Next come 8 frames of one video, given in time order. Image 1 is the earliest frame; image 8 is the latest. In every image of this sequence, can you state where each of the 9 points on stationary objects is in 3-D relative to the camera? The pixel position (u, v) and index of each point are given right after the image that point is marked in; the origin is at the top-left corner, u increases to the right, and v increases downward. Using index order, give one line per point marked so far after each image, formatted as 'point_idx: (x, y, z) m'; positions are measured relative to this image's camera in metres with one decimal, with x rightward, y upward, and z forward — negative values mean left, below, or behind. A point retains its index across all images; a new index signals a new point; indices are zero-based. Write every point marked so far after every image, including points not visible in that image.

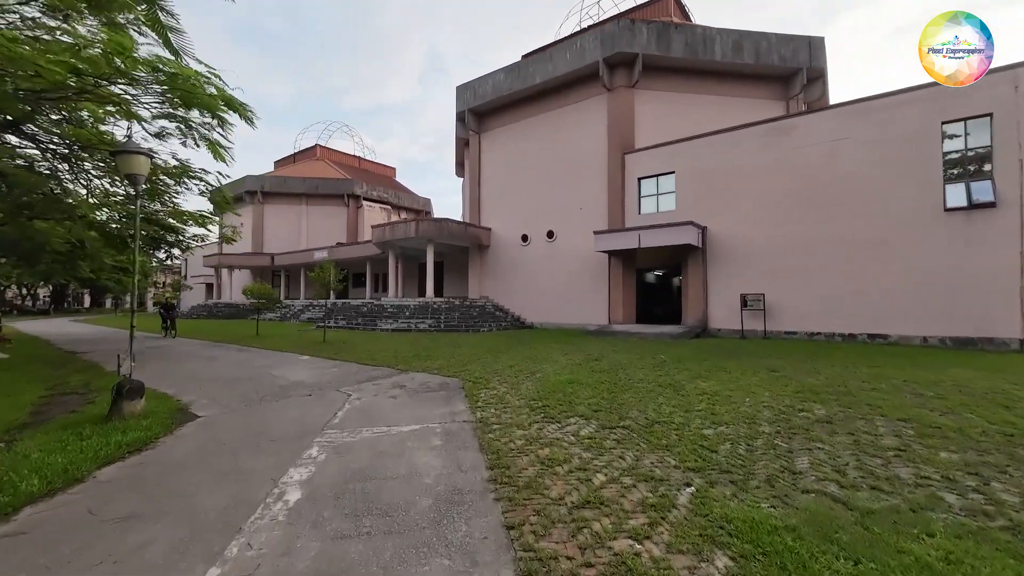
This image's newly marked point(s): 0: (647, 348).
0: (+3.6, -1.6, +11.5) m
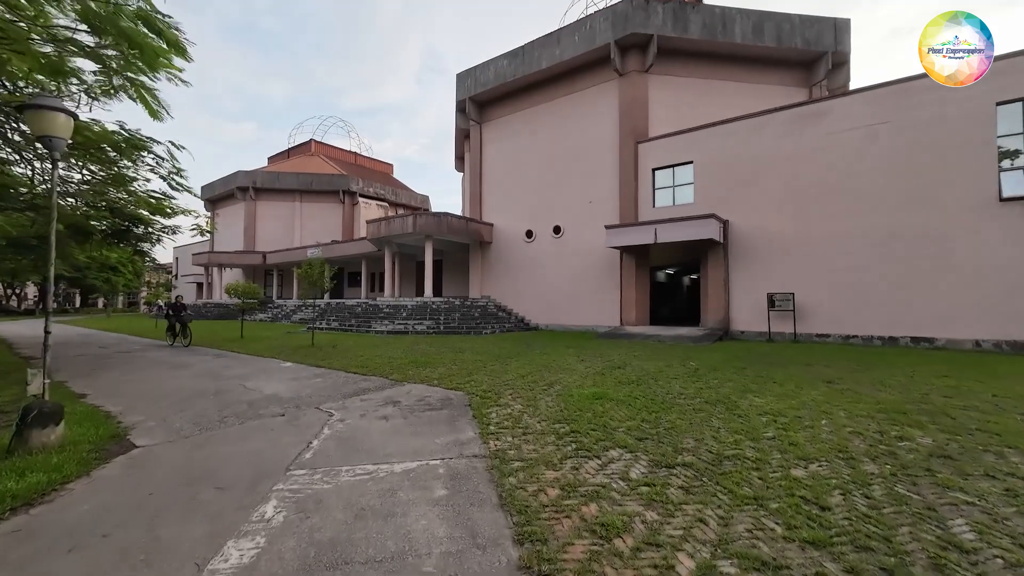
0: (+3.8, -1.6, +10.3) m
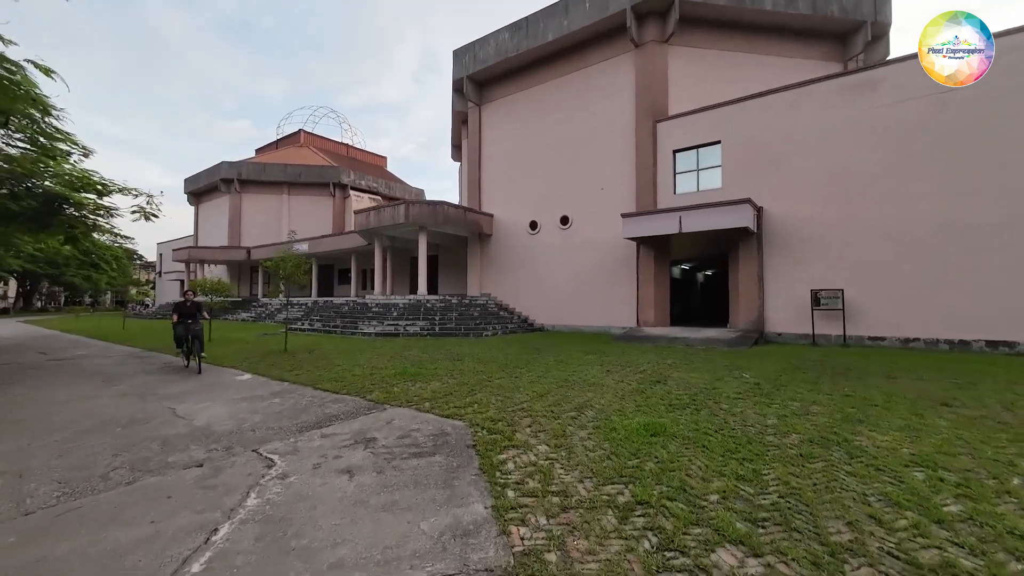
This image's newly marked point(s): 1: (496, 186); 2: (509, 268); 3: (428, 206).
0: (+3.9, -1.5, +8.5) m
1: (-0.7, +4.5, +19.2) m
2: (-0.1, +0.8, +18.5) m
3: (-3.3, +3.3, +17.2) m
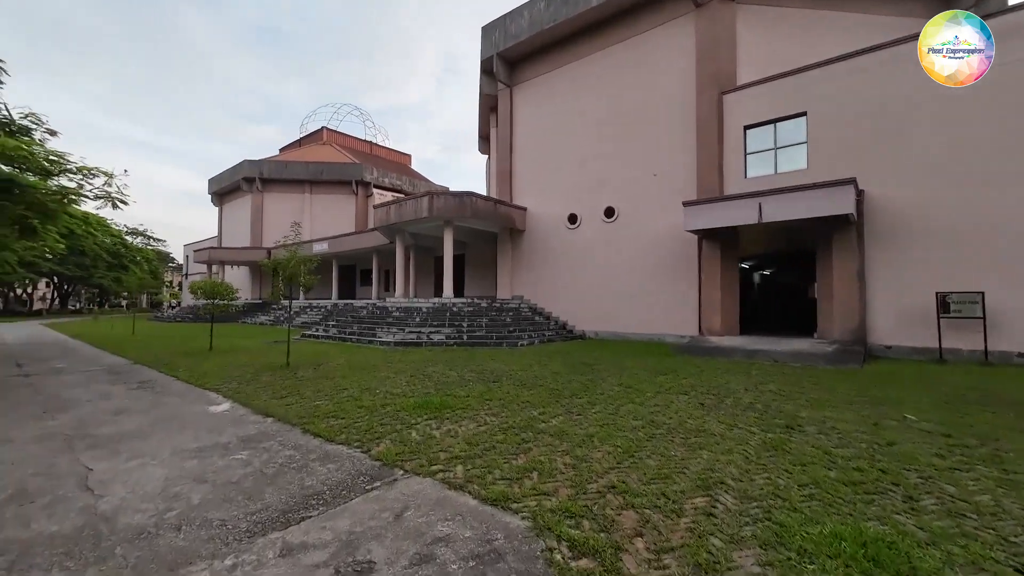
0: (+4.7, -1.5, +6.3) m
1: (+0.7, +4.4, +17.2) m
2: (+1.2, +0.8, +16.5) m
3: (-2.0, +3.2, +15.3) m
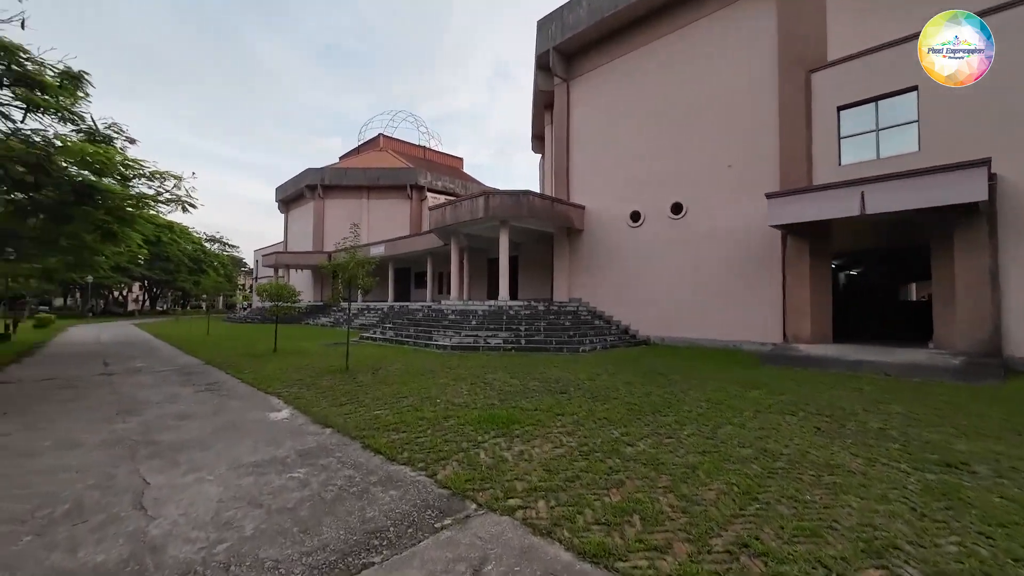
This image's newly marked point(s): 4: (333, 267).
0: (+5.7, -1.5, +5.1) m
1: (+2.9, +4.3, +16.4) m
2: (+3.3, +0.7, +15.6) m
3: (0.0, +3.1, +14.8) m
4: (-5.2, +0.6, +12.7) m
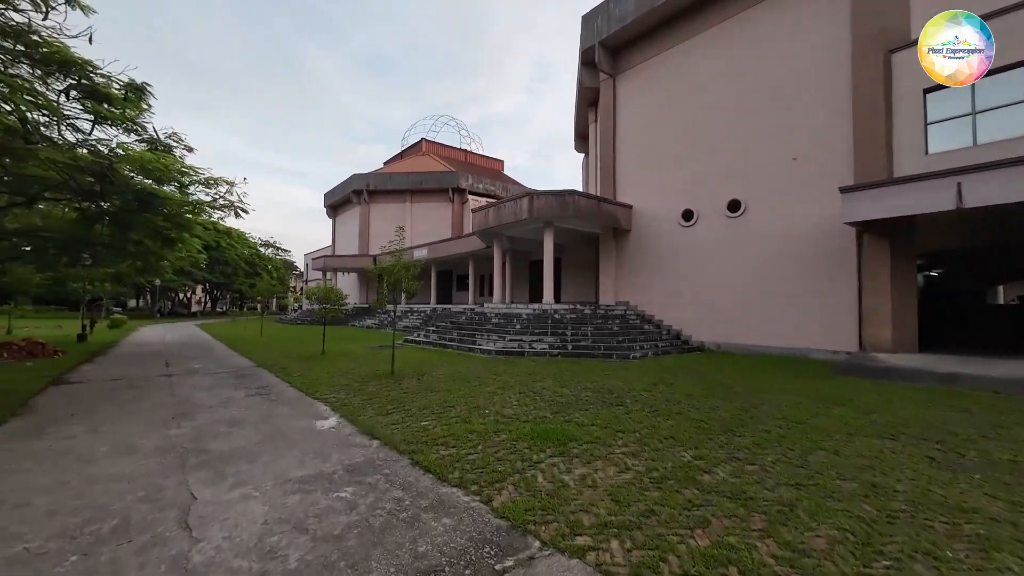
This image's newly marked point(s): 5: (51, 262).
0: (+6.3, -1.6, +4.2) m
1: (+4.5, +4.2, +15.8) m
2: (+4.8, +0.6, +14.9) m
3: (+1.4, +3.0, +14.4) m
4: (-3.9, +0.5, +12.7) m
5: (-15.1, +0.8, +14.3) m
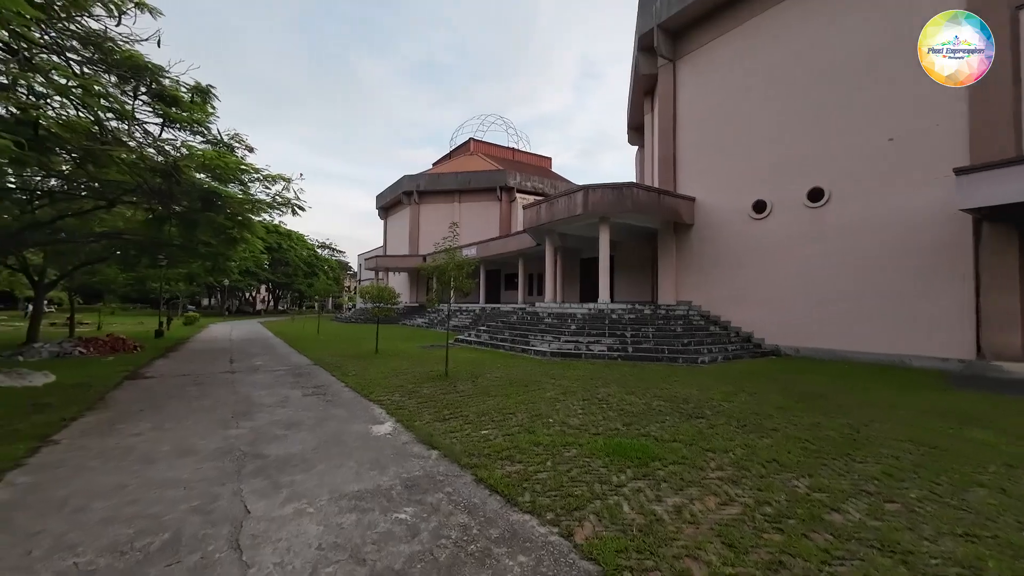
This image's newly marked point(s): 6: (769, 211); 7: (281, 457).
0: (+6.9, -1.5, +3.0) m
1: (+6.3, +4.3, +14.7) m
2: (+6.6, +0.6, +13.8) m
3: (+3.1, +3.1, +13.7) m
4: (-2.4, +0.6, +12.5) m
5: (-13.3, +0.9, +15.3) m
6: (+7.4, +2.2, +12.5) m
7: (-2.3, -1.7, +4.4) m
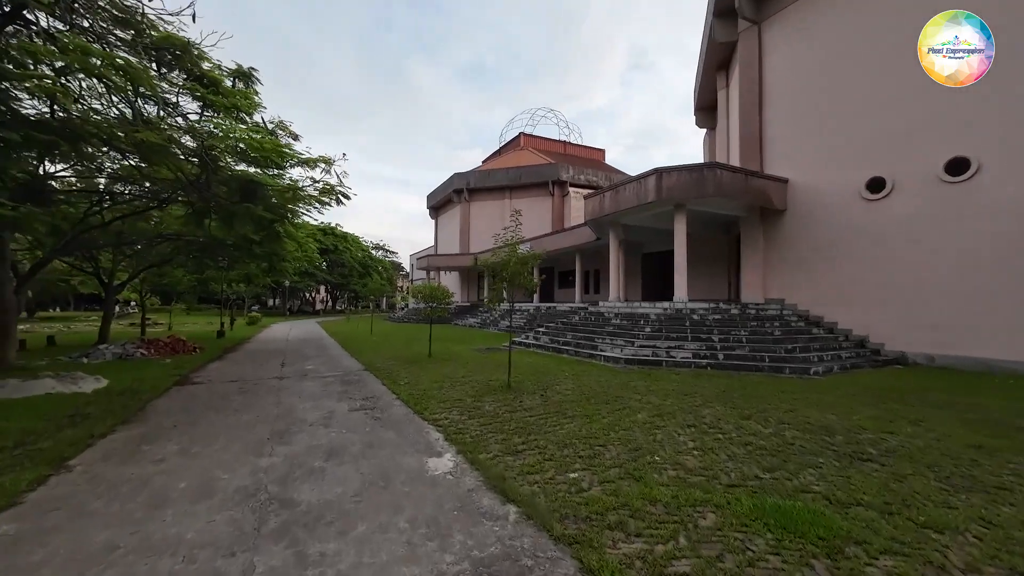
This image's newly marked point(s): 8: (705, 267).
0: (+7.4, -1.5, +1.0) m
1: (+8.1, +4.4, +12.6) m
2: (+8.3, +0.8, +11.7) m
3: (+4.9, +3.2, +12.0) m
4: (-0.7, +0.6, +11.5) m
5: (-11.3, +0.8, +15.4) m
6: (+9.0, +2.3, +10.4) m
7: (-1.5, -1.7, +3.3) m
8: (+7.3, +0.8, +16.4) m
